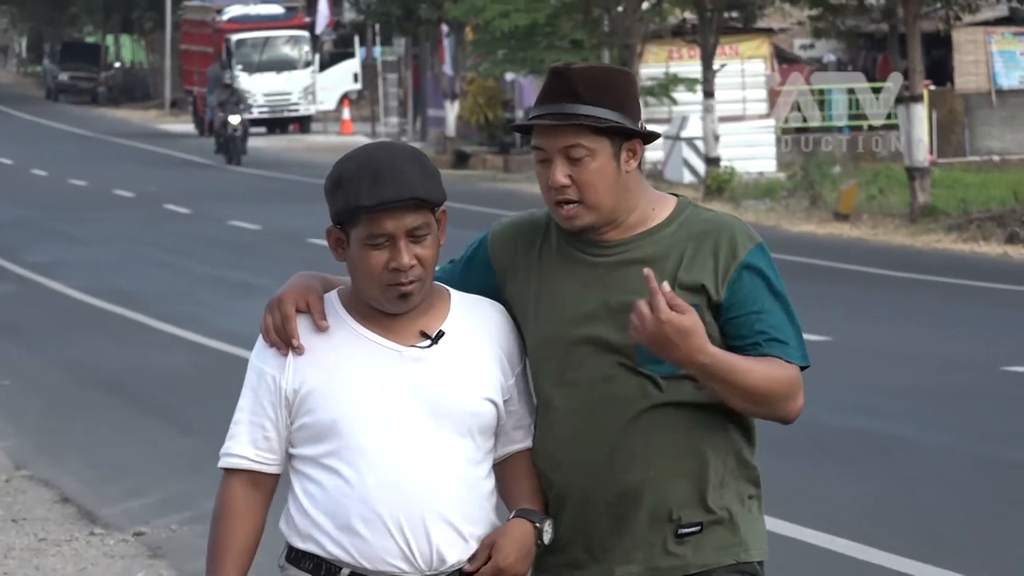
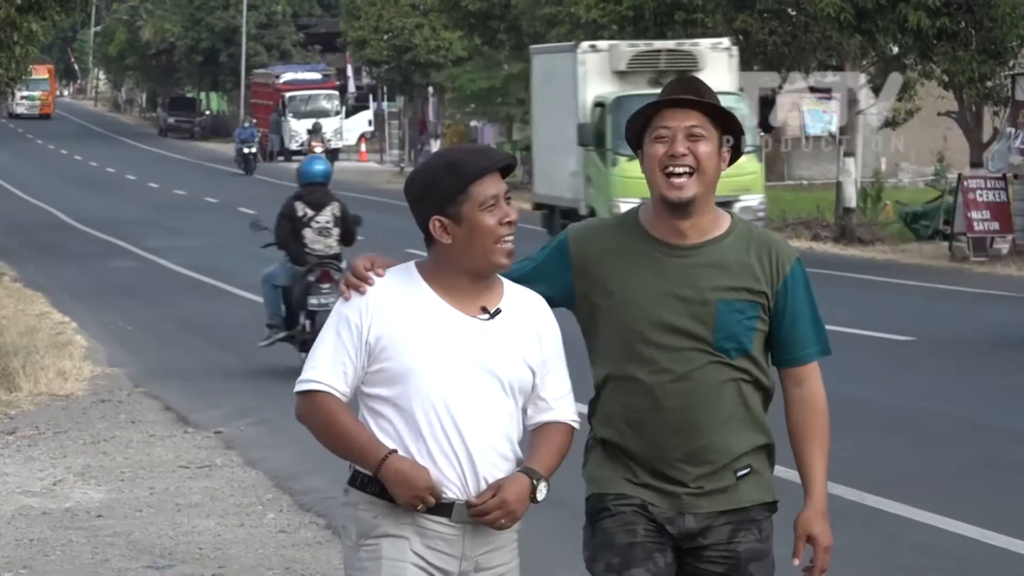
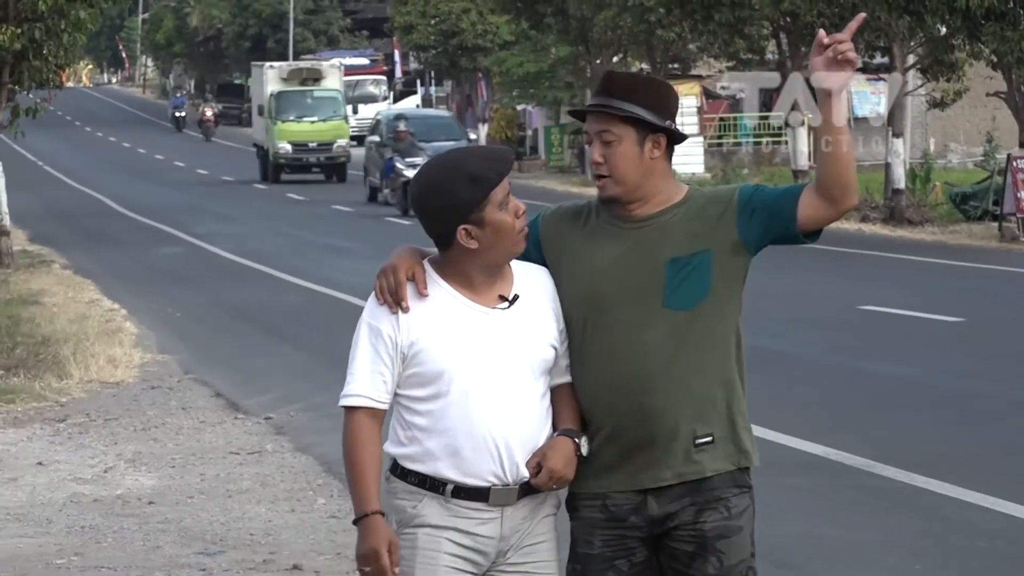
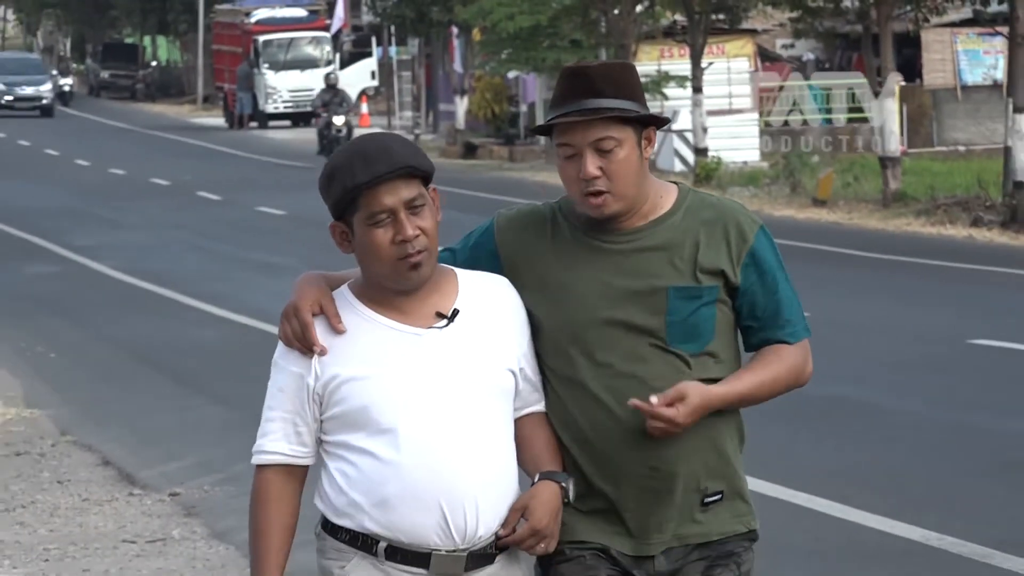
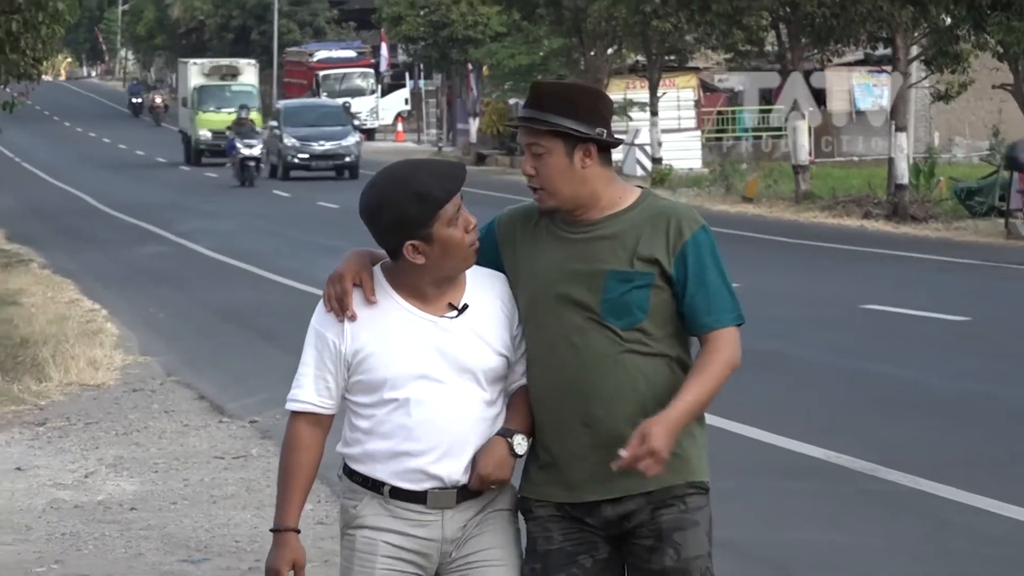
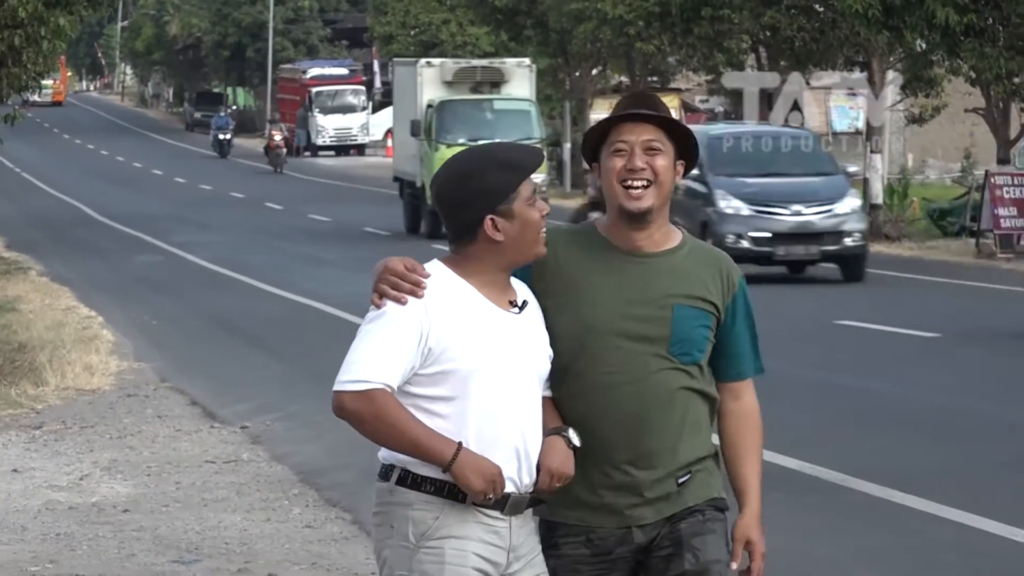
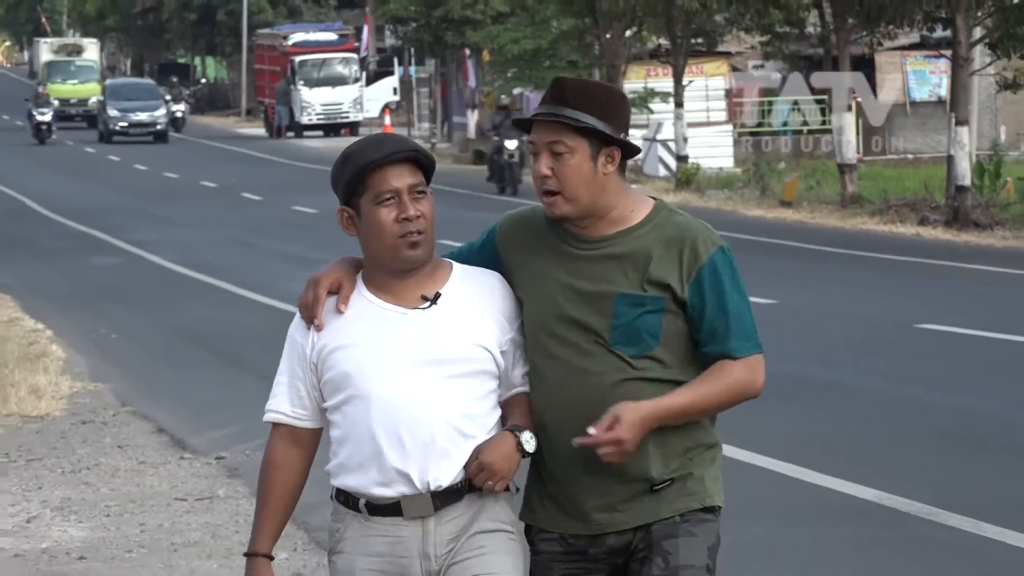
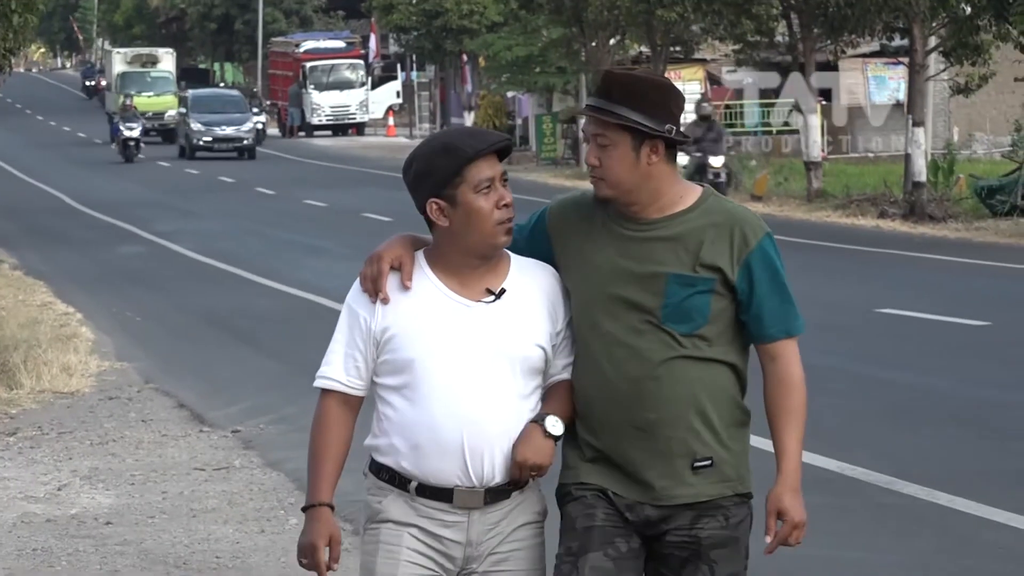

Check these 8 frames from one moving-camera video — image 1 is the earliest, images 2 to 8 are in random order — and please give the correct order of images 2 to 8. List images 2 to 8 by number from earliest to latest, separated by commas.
4, 7, 8, 5, 3, 6, 2
